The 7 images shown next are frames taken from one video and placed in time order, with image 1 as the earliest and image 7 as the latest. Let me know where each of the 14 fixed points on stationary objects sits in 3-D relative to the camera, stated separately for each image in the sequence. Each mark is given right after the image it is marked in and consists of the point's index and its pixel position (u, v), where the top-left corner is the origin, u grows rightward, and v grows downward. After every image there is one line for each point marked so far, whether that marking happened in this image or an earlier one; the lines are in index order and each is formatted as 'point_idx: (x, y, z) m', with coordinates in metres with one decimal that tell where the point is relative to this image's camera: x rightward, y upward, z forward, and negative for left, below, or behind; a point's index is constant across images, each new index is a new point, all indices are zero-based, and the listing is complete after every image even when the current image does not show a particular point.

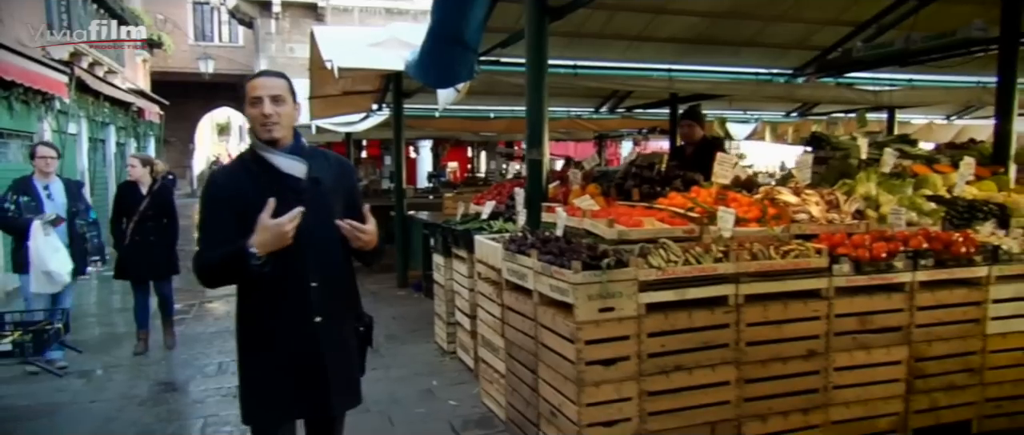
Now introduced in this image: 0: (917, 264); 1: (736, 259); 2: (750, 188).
0: (+2.3, -0.3, +3.8) m
1: (+1.1, -0.2, +3.5) m
2: (+1.5, +0.2, +4.4) m
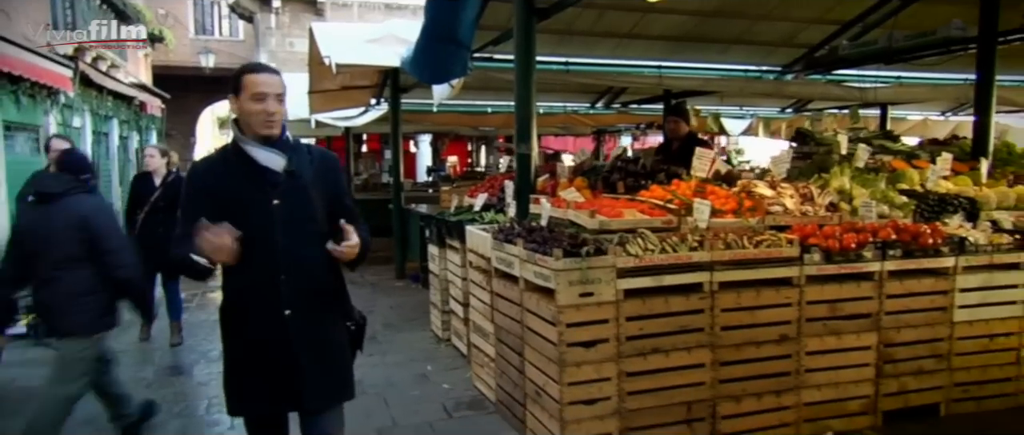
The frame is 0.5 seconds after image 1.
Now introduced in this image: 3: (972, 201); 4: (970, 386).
0: (+2.2, -0.2, +4.0) m
1: (+1.1, -0.2, +3.7) m
2: (+1.4, +0.2, +4.6) m
3: (+3.1, +0.1, +4.7) m
4: (+2.9, -1.1, +4.3) m
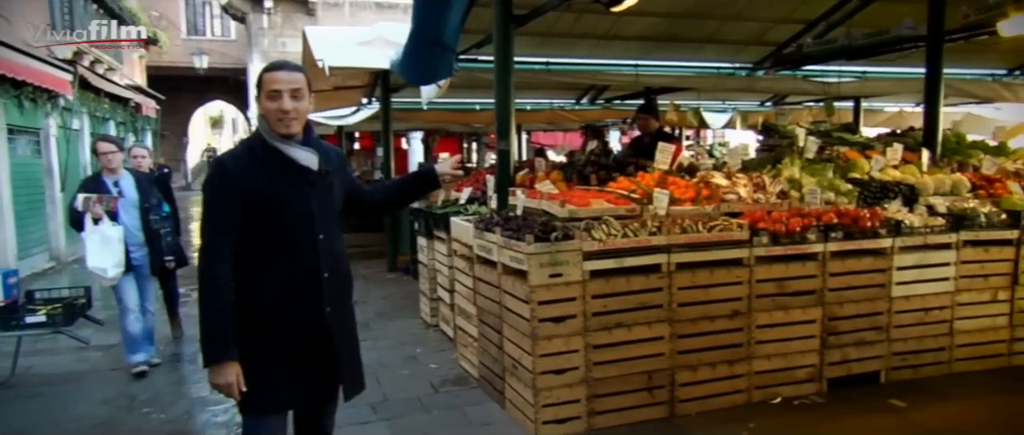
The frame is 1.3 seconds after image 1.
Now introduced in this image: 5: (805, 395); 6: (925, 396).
0: (+2.0, -0.1, +4.5) m
1: (+0.9, -0.1, +4.1) m
2: (+1.3, +0.3, +5.0) m
3: (+3.0, +0.2, +5.1) m
4: (+2.7, -0.9, +4.8) m
5: (+1.9, -1.2, +4.5) m
6: (+2.7, -1.2, +4.5) m
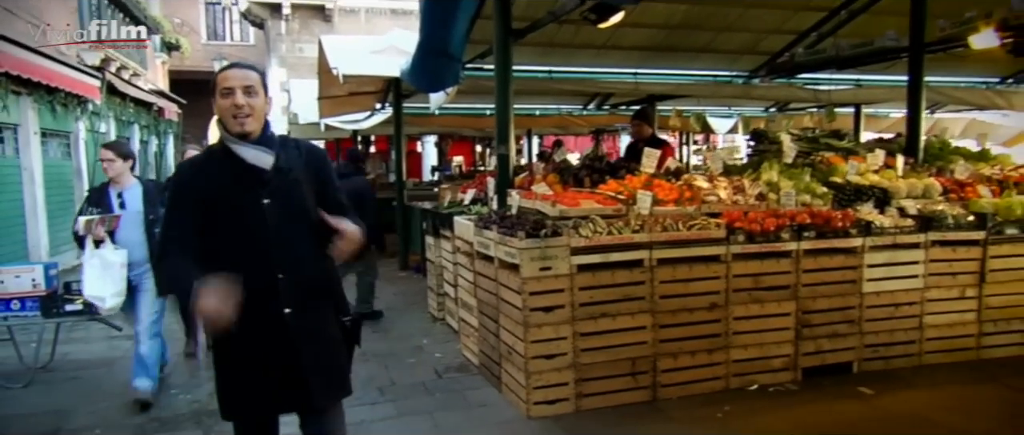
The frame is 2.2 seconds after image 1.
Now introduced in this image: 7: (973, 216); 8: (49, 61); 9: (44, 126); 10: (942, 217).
0: (+2.0, -0.1, +4.8) m
1: (+0.9, -0.1, +4.5) m
2: (+1.3, +0.3, +5.4) m
3: (+2.9, +0.2, +5.5) m
4: (+2.7, -1.0, +5.1) m
5: (+1.9, -1.2, +4.9) m
6: (+2.7, -1.2, +4.9) m
7: (+3.6, 0.0, +5.4) m
8: (-6.6, +2.2, +9.9) m
9: (-6.9, +1.4, +10.3) m
10: (+3.3, 0.0, +5.2) m
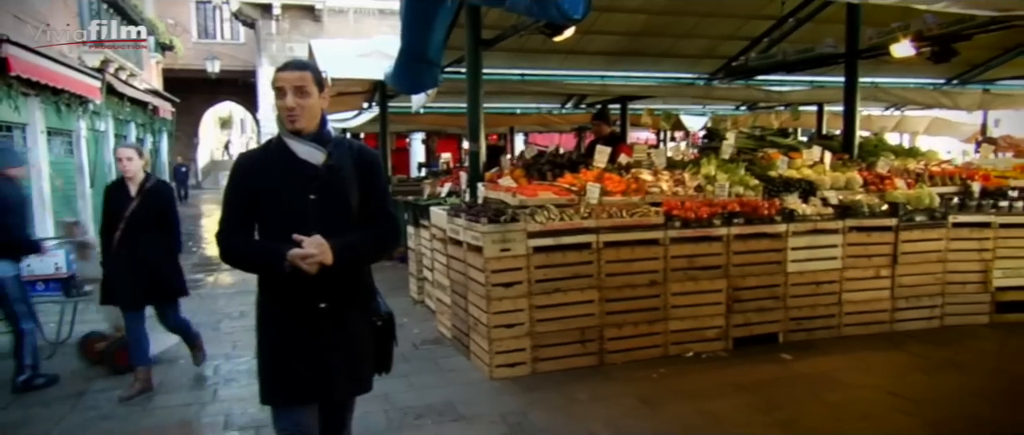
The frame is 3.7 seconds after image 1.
0: (+1.8, 0.0, +5.5) m
1: (+0.6, 0.0, +5.2) m
2: (+1.0, +0.4, +6.1) m
3: (+2.7, +0.3, +6.2) m
4: (+2.4, -0.9, +5.8) m
5: (+1.6, -1.1, +5.6) m
6: (+2.4, -1.1, +5.6) m
7: (+3.3, +0.1, +6.1) m
8: (-6.9, +2.3, +10.5) m
9: (-7.3, +1.5, +10.9) m
10: (+3.0, +0.1, +5.9) m
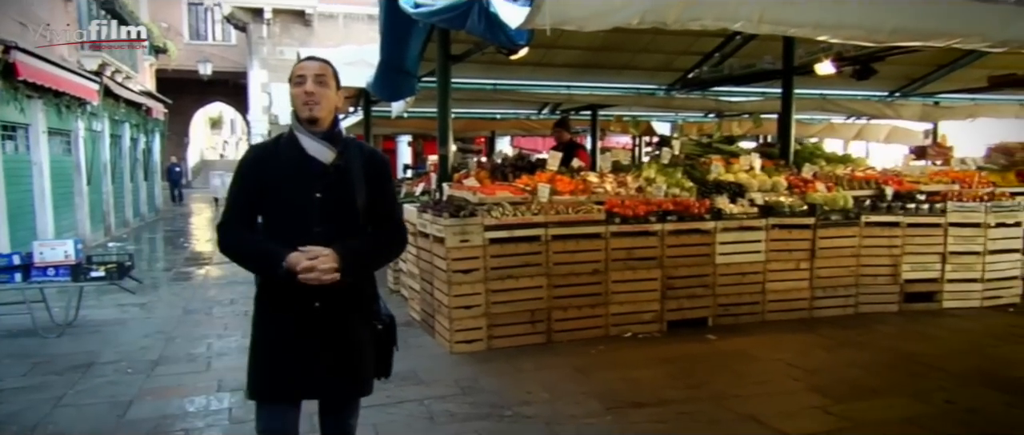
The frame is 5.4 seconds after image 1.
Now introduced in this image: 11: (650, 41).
0: (+1.4, 0.0, +6.3) m
1: (+0.3, 0.0, +6.0) m
2: (+0.6, +0.4, +6.8) m
3: (+2.3, +0.3, +7.0) m
4: (+2.1, -0.9, +6.6) m
5: (+1.3, -1.0, +6.4) m
6: (+2.1, -1.1, +6.4) m
7: (+2.9, +0.1, +6.9) m
8: (-7.3, +2.4, +11.2) m
9: (-7.7, +1.5, +11.5) m
10: (+2.6, +0.1, +6.8) m
11: (+1.7, +2.2, +8.8) m
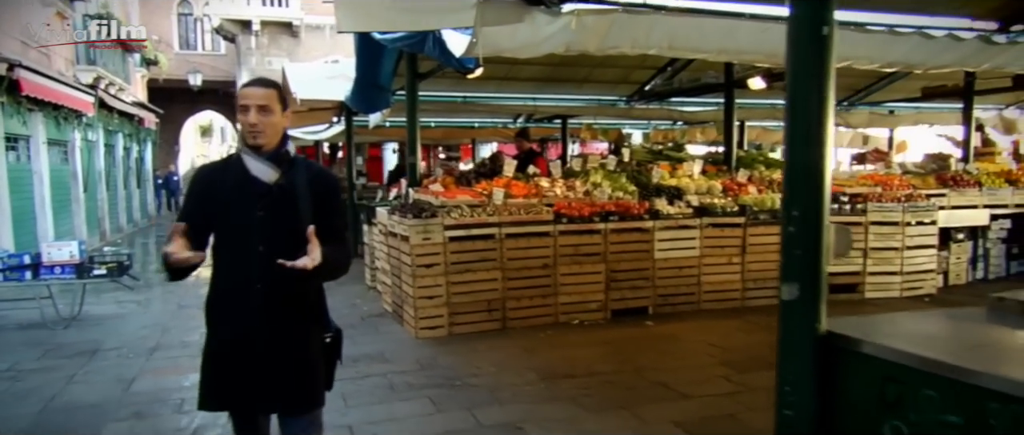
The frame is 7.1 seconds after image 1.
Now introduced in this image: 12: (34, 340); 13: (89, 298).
0: (+1.0, 0.0, +7.1) m
1: (-0.1, 0.0, +6.8) m
2: (+0.2, +0.4, +7.6) m
3: (+1.9, +0.3, +7.8) m
4: (+1.7, -0.8, +7.4) m
5: (+0.9, -1.0, +7.1) m
6: (+1.6, -1.1, +7.2) m
7: (+2.5, +0.1, +7.7) m
8: (-7.8, +2.3, +11.9) m
9: (-8.2, +1.4, +12.2) m
10: (+2.2, +0.1, +7.6) m
11: (+1.3, +2.2, +9.6) m
12: (-4.7, -1.2, +6.8) m
13: (-5.4, -1.0, +8.8) m
